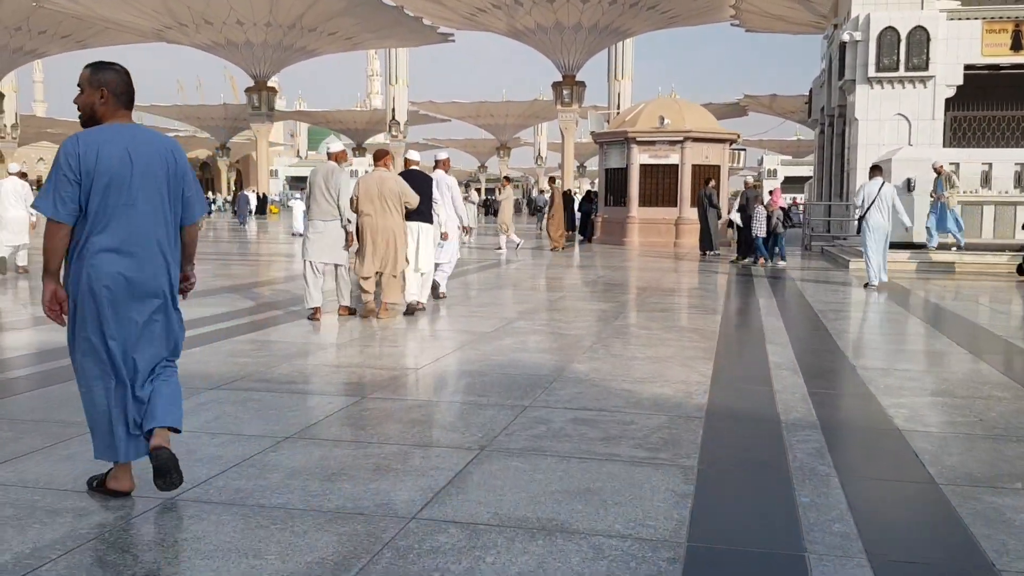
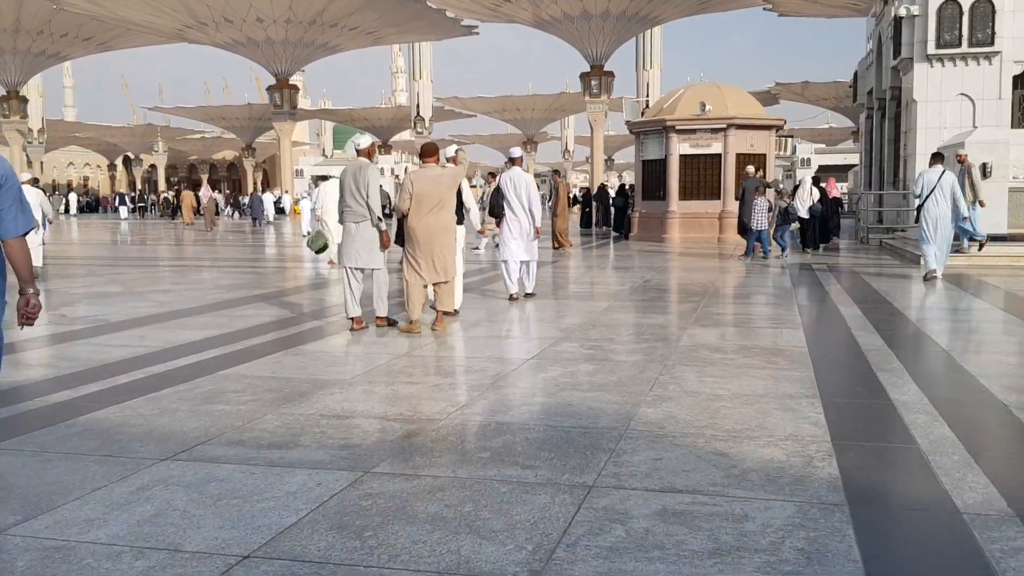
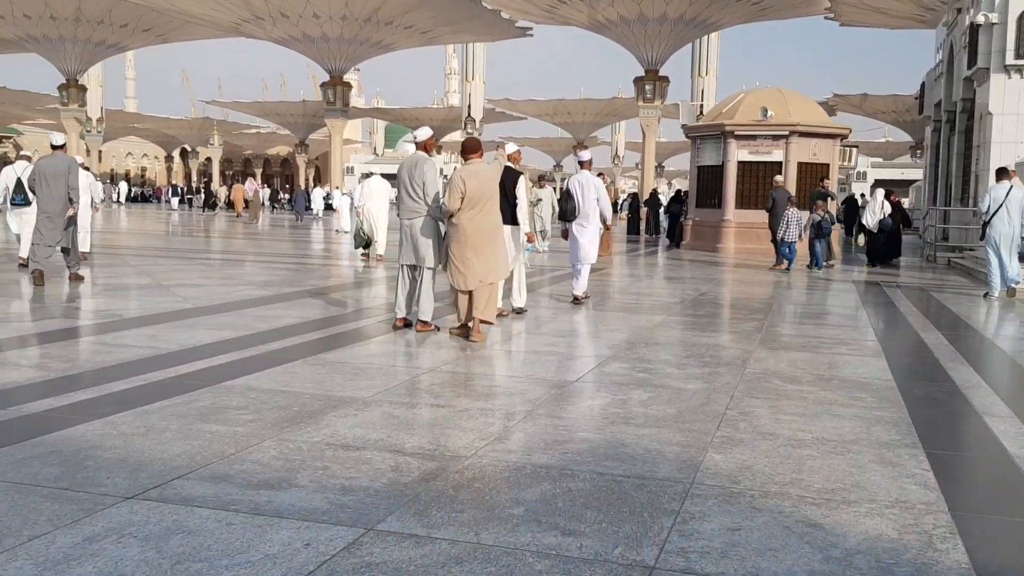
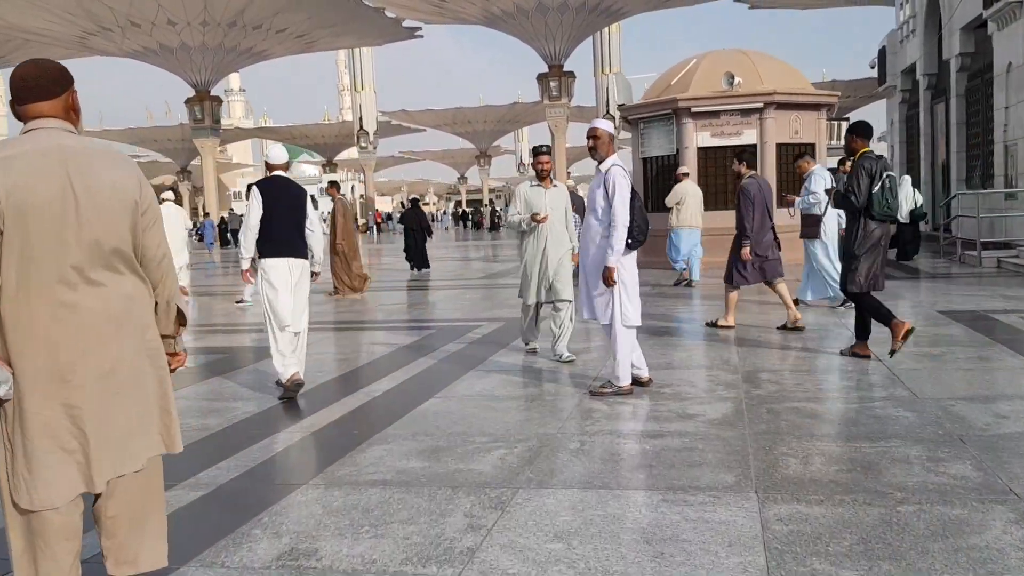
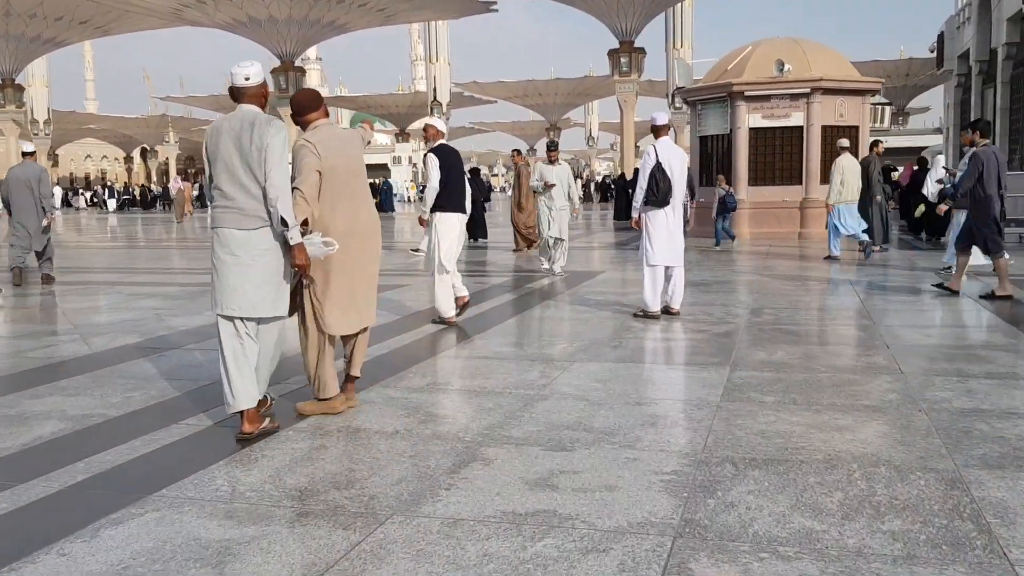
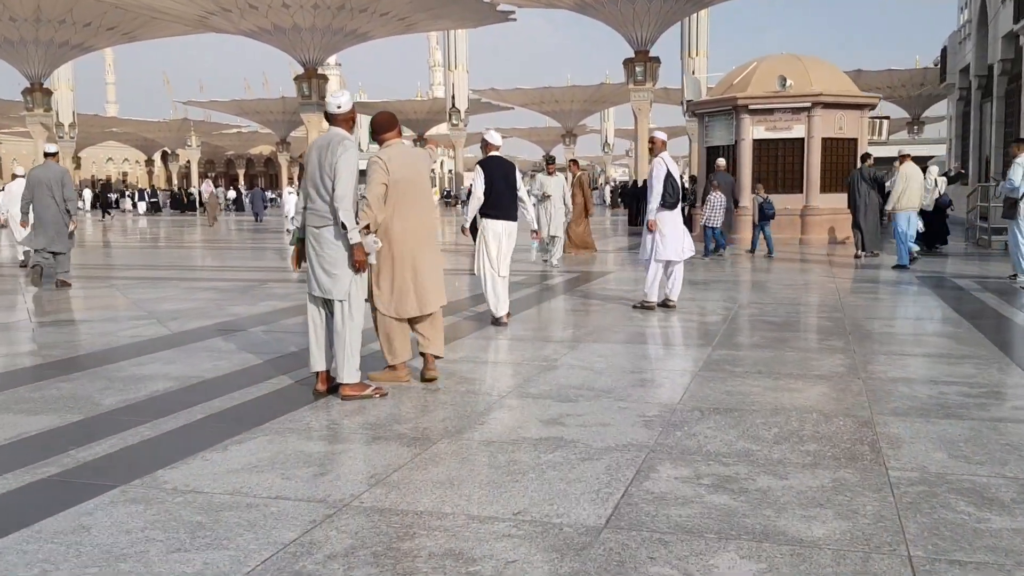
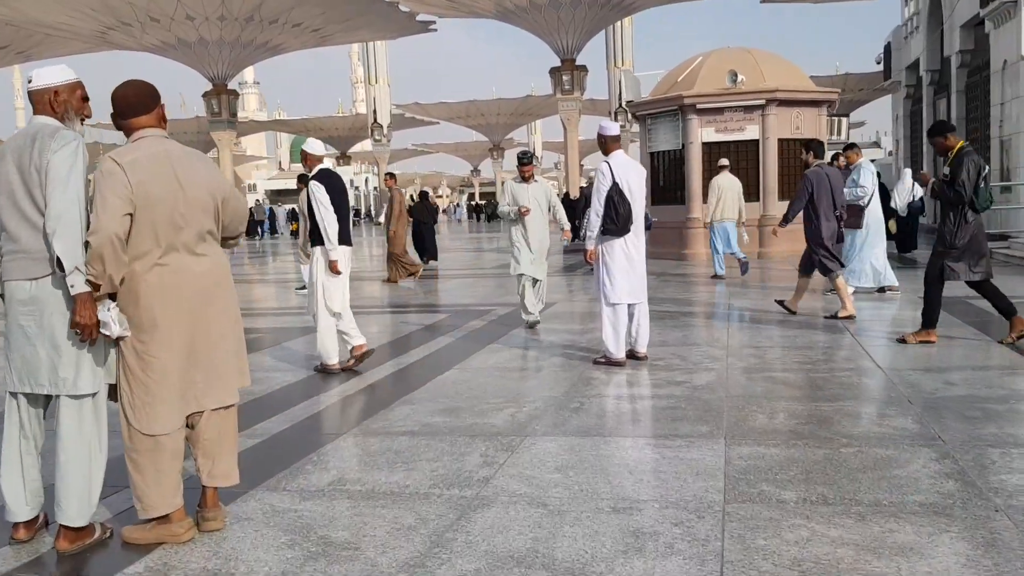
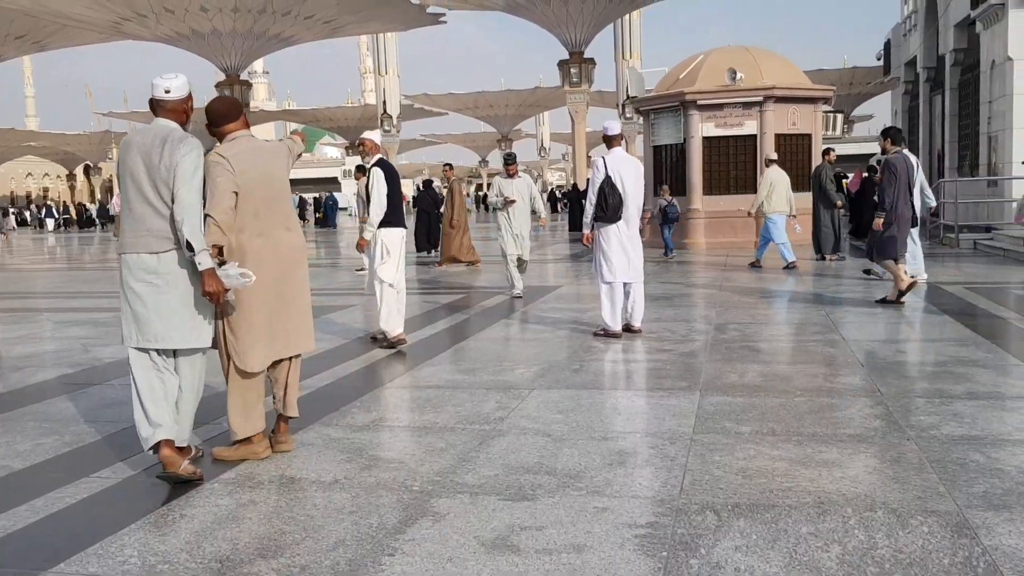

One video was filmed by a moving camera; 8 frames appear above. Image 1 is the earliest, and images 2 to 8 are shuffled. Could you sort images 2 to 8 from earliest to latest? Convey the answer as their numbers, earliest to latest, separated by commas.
2, 3, 6, 5, 8, 7, 4
